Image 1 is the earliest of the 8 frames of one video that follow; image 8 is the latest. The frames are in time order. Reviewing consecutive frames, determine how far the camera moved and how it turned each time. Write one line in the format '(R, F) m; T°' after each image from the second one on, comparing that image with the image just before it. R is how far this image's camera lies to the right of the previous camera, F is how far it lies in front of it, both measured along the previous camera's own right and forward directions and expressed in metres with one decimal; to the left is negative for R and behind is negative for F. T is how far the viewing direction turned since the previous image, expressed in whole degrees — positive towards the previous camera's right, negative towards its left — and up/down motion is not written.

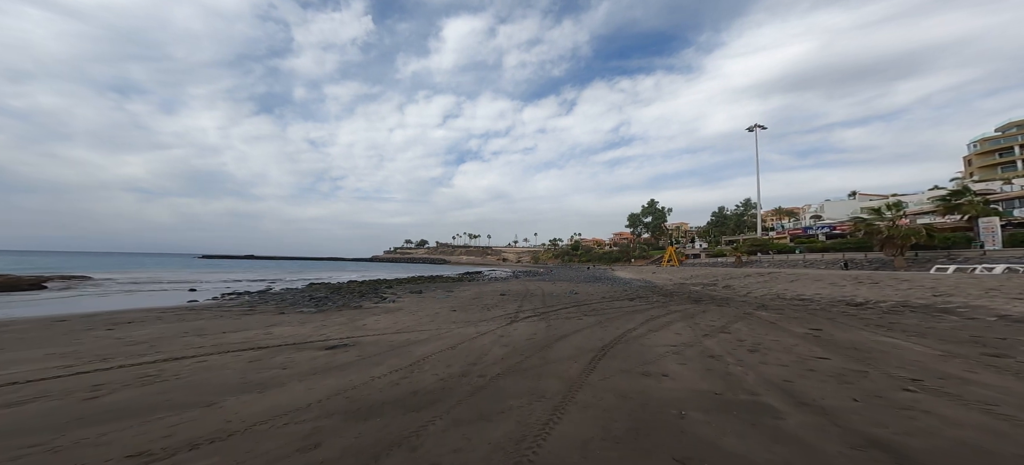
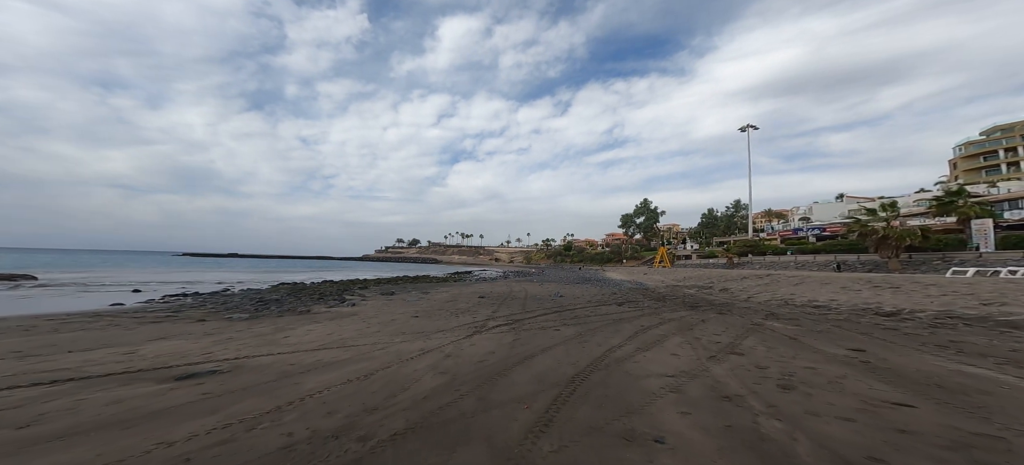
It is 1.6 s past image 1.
(+0.7, +1.7) m; +1°
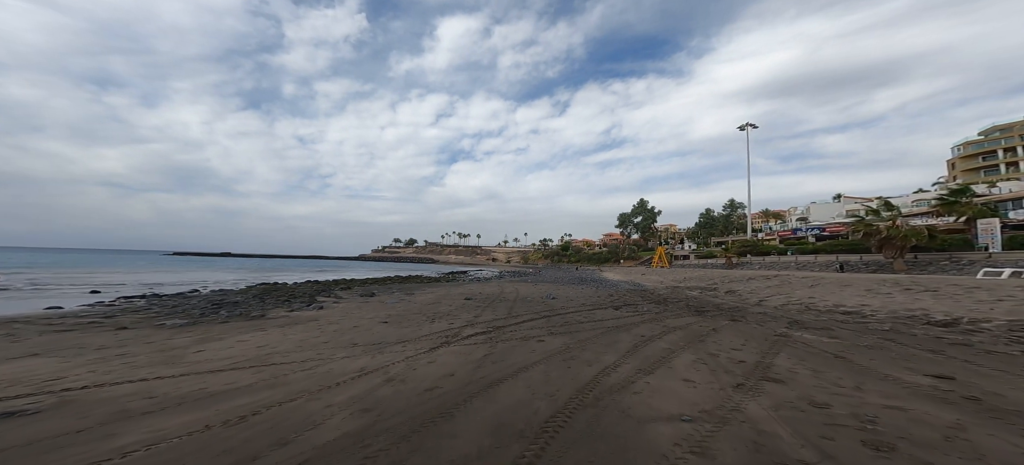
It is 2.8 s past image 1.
(+0.4, +1.4) m; 0°
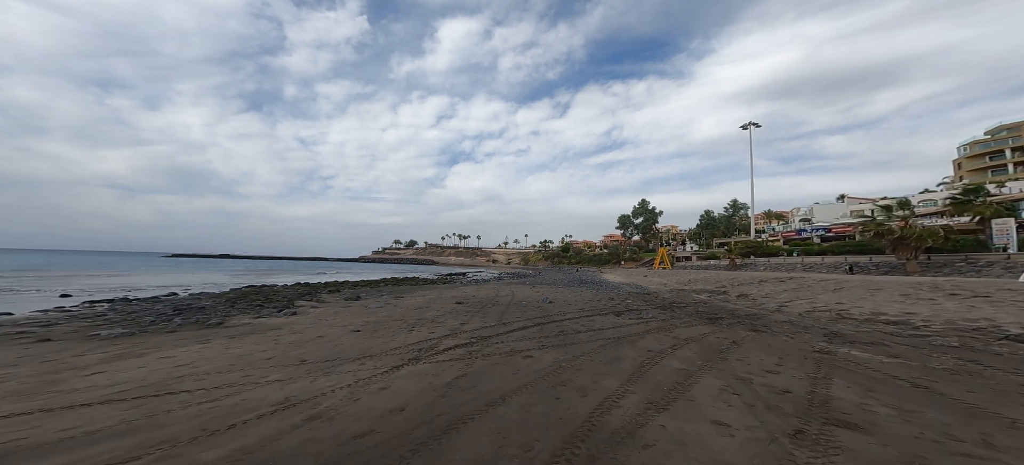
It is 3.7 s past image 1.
(+0.3, +1.1) m; 0°
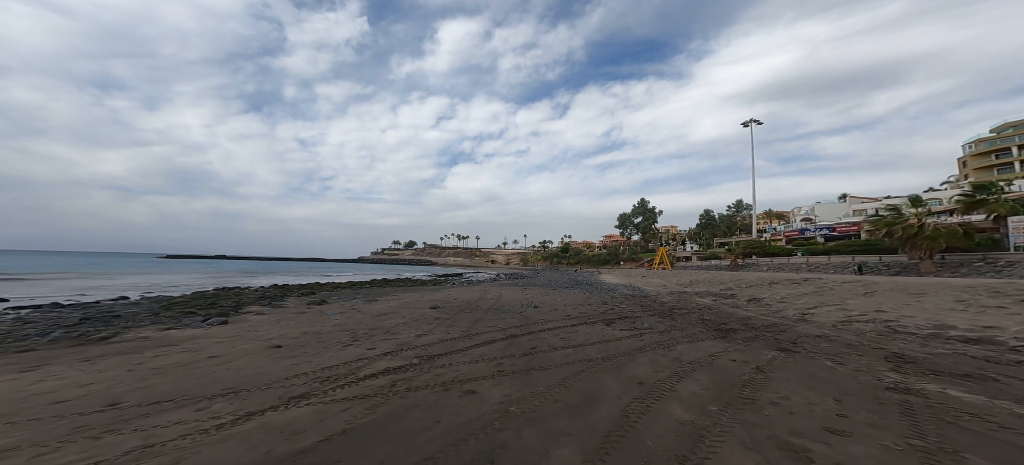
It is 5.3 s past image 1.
(+0.8, +1.8) m; 0°
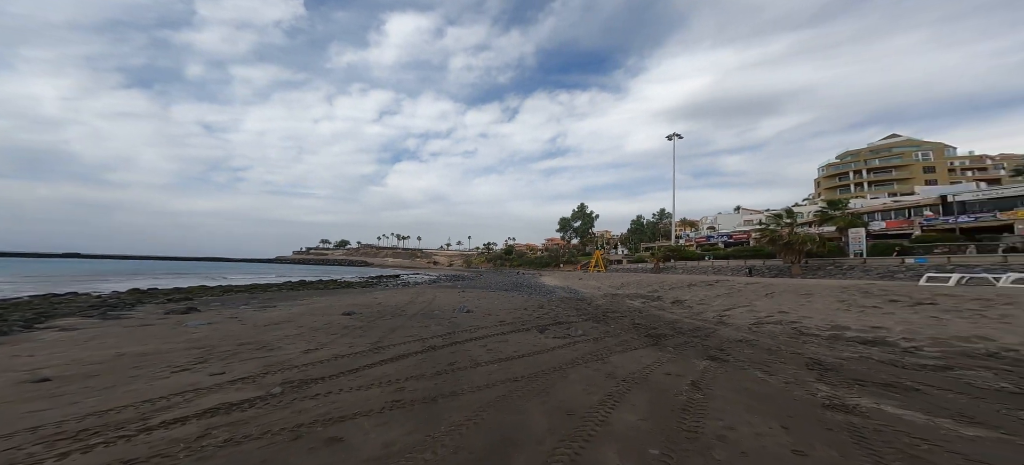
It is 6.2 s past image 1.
(+0.5, +1.0) m; +9°
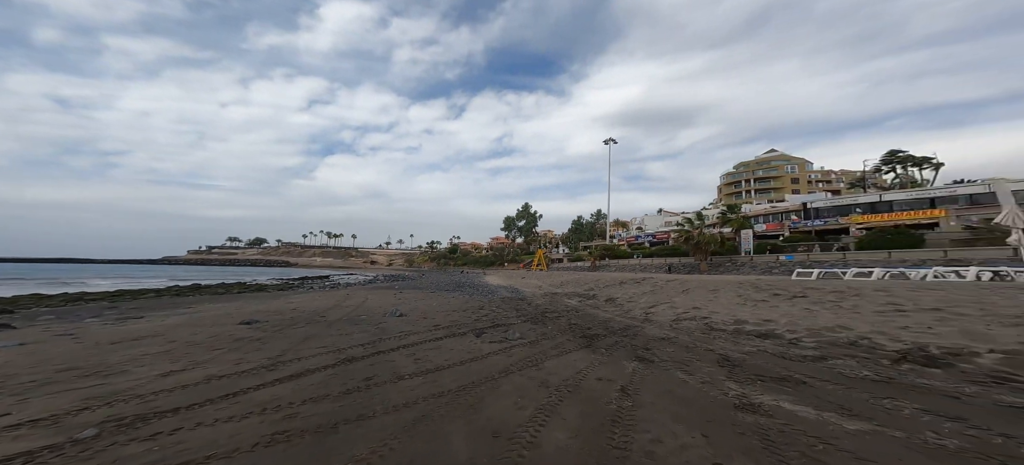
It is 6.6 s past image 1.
(+0.2, +0.5) m; +9°
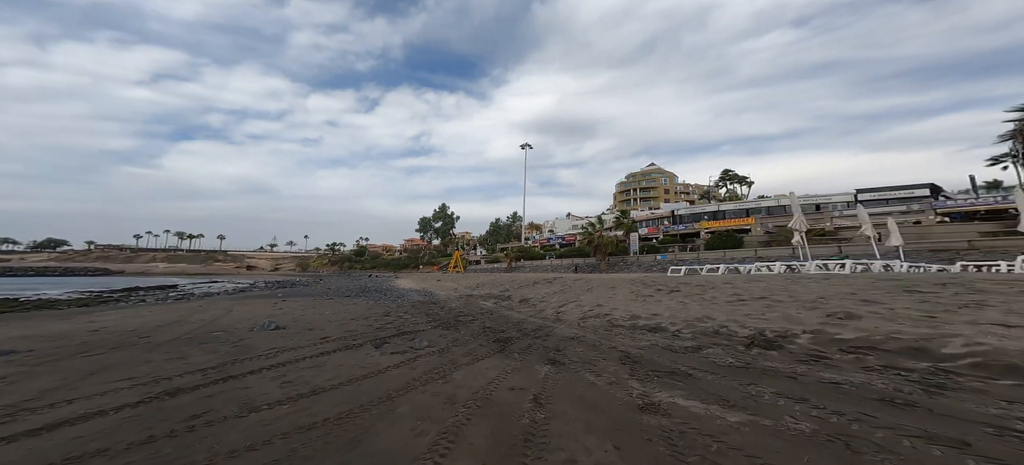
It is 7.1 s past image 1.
(+0.2, +0.5) m; +13°
